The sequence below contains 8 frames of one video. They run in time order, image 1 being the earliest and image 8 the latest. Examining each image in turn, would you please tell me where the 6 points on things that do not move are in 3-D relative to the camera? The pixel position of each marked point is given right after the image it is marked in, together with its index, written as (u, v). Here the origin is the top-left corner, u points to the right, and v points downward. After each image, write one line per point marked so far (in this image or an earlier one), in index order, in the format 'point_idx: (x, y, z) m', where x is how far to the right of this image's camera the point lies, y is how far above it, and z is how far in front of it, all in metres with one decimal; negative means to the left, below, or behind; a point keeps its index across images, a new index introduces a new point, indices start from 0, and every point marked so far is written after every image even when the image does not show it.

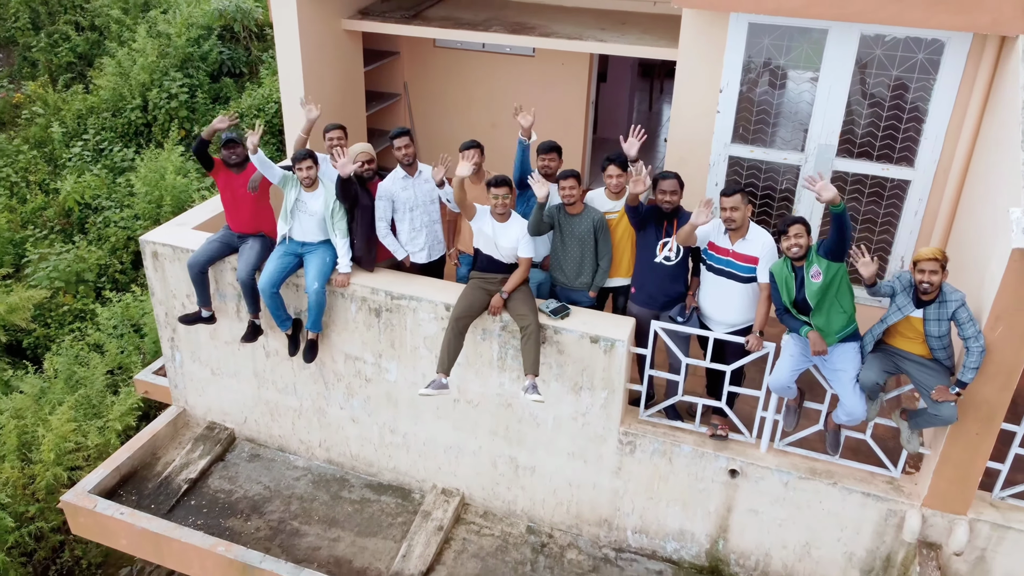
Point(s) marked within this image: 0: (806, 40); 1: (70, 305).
0: (+1.2, +1.0, +3.2) m
1: (-4.5, -0.2, +8.1) m
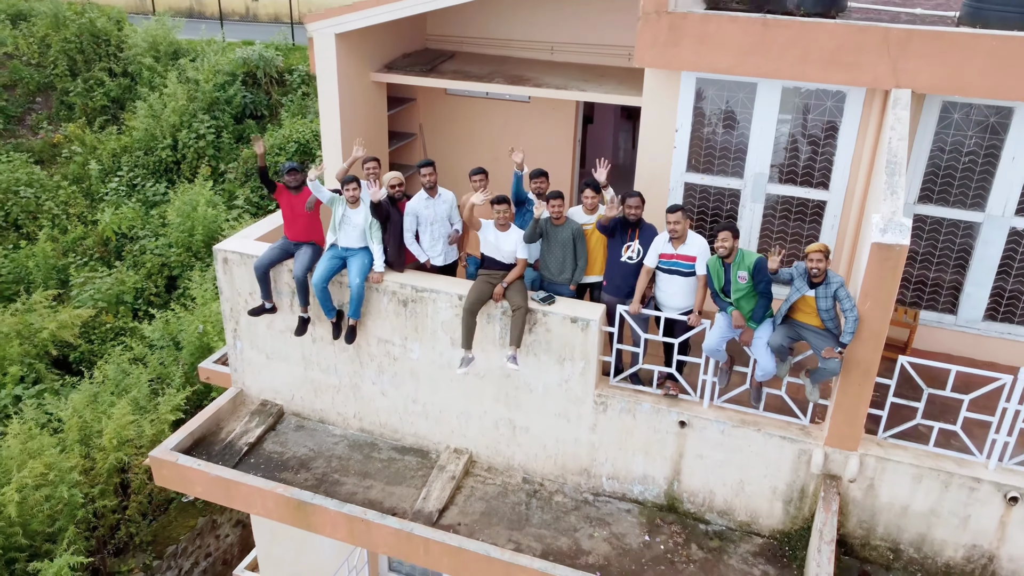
0: (+1.2, +1.0, +4.1) m
1: (-4.5, -0.4, +8.9) m
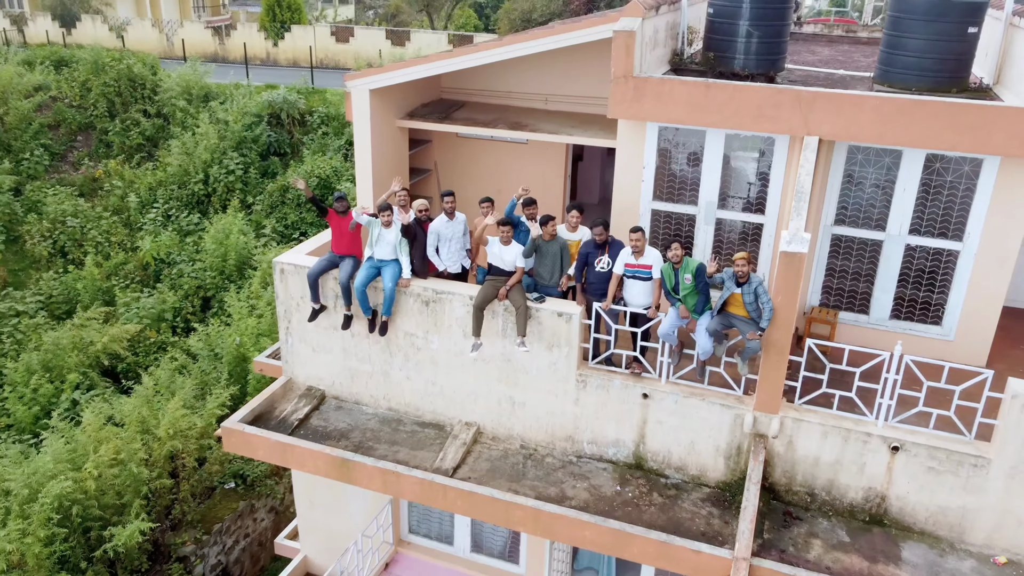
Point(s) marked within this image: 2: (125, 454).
0: (+1.2, +1.0, +5.2) m
1: (-4.4, -0.6, +10.0) m
2: (-3.3, -1.4, +6.8) m
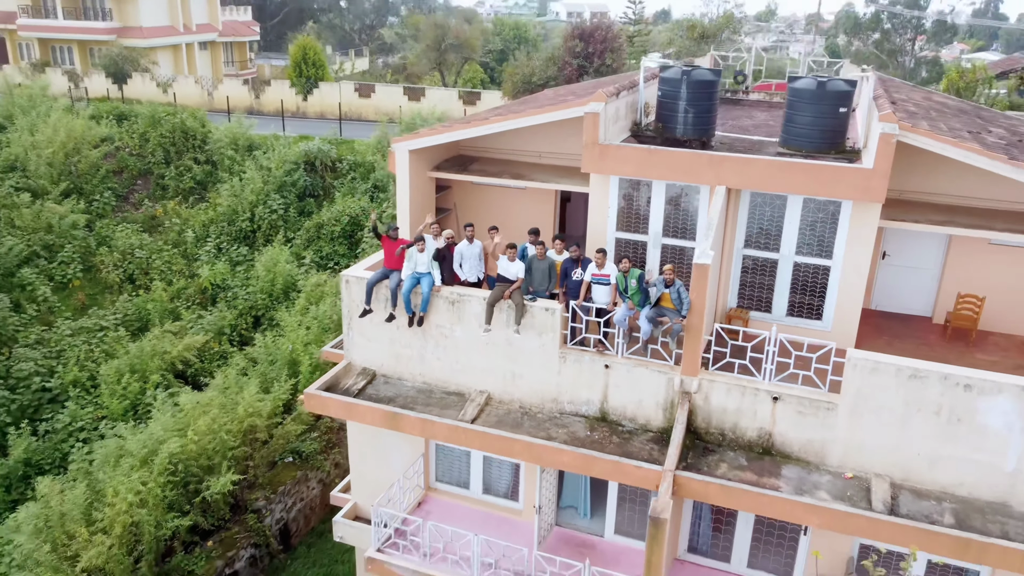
0: (+1.2, +0.9, +7.3) m
1: (-4.4, -0.9, +12.0) m
2: (-3.3, -1.5, +8.8) m
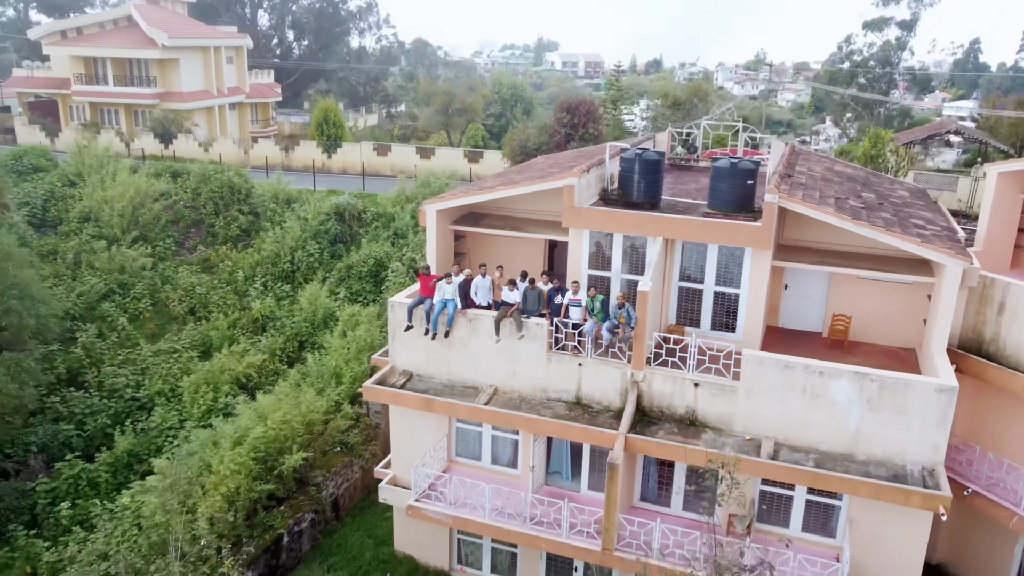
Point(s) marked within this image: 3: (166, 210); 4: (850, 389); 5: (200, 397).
0: (+1.2, +0.7, +10.1) m
1: (-4.4, -1.4, +14.7) m
2: (-3.3, -1.9, +11.5) m
3: (-8.4, +1.9, +19.5) m
4: (+3.6, -1.1, +8.4) m
5: (-5.3, -1.8, +13.5) m
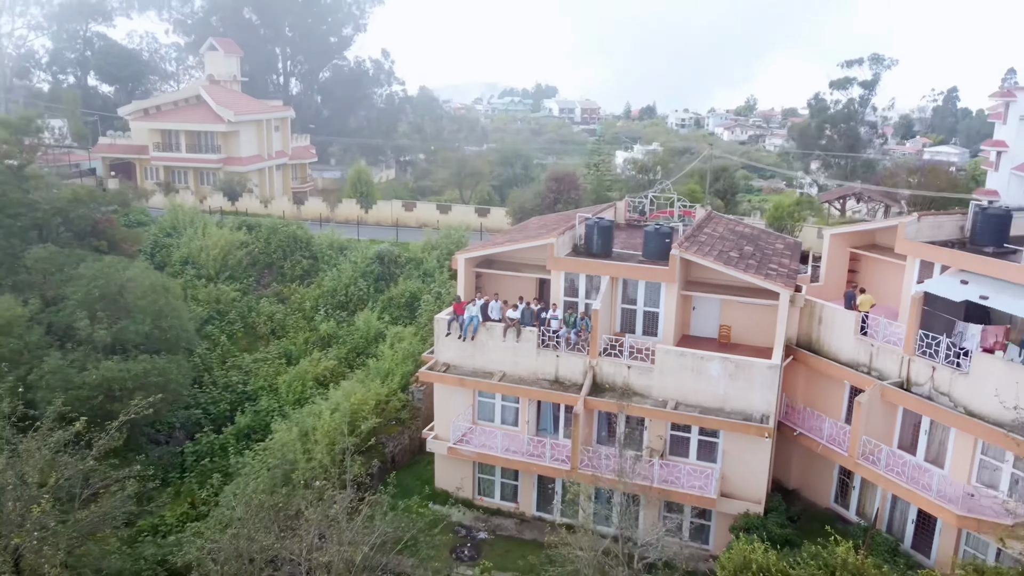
0: (+1.3, +0.3, +15.8) m
1: (-4.4, -2.1, +20.3) m
2: (-3.2, -2.4, +17.0) m
3: (-8.4, +1.0, +25.2) m
4: (+3.6, -1.4, +14.0) m
5: (-5.2, -2.4, +19.0) m
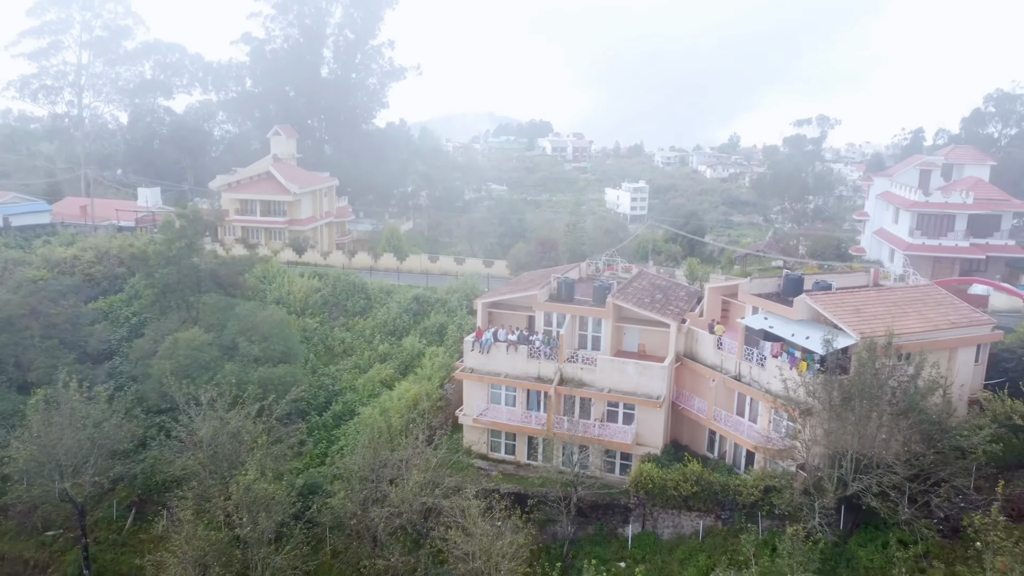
0: (+1.2, -0.8, +25.8) m
1: (-4.4, -3.3, +30.1) m
2: (-3.2, -3.5, +26.8) m
3: (-8.5, -0.4, +35.1) m
4: (+3.6, -2.4, +23.9) m
5: (-5.2, -3.6, +28.8) m
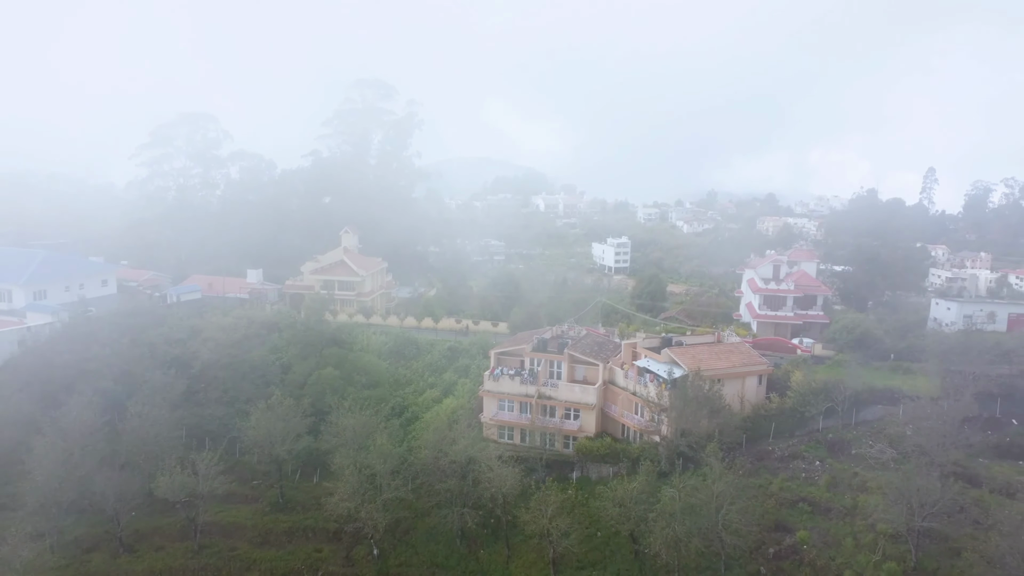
0: (+1.2, -4.0, +45.3) m
1: (-4.5, -6.7, +49.5) m
2: (-3.3, -6.8, +46.2) m
3: (-8.6, -4.1, +54.6) m
4: (+3.6, -5.5, +43.4) m
5: (-5.3, -7.0, +48.2) m
